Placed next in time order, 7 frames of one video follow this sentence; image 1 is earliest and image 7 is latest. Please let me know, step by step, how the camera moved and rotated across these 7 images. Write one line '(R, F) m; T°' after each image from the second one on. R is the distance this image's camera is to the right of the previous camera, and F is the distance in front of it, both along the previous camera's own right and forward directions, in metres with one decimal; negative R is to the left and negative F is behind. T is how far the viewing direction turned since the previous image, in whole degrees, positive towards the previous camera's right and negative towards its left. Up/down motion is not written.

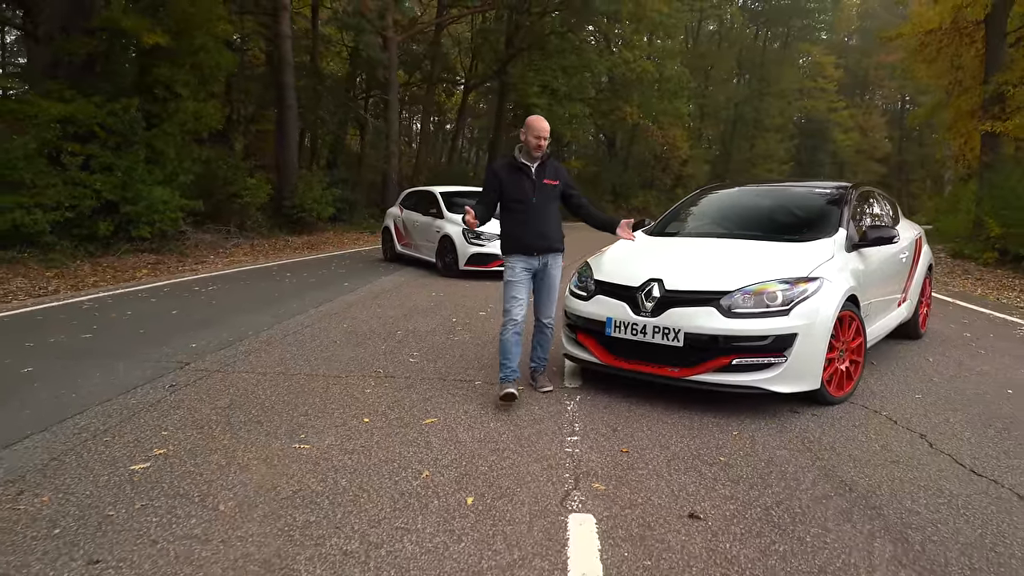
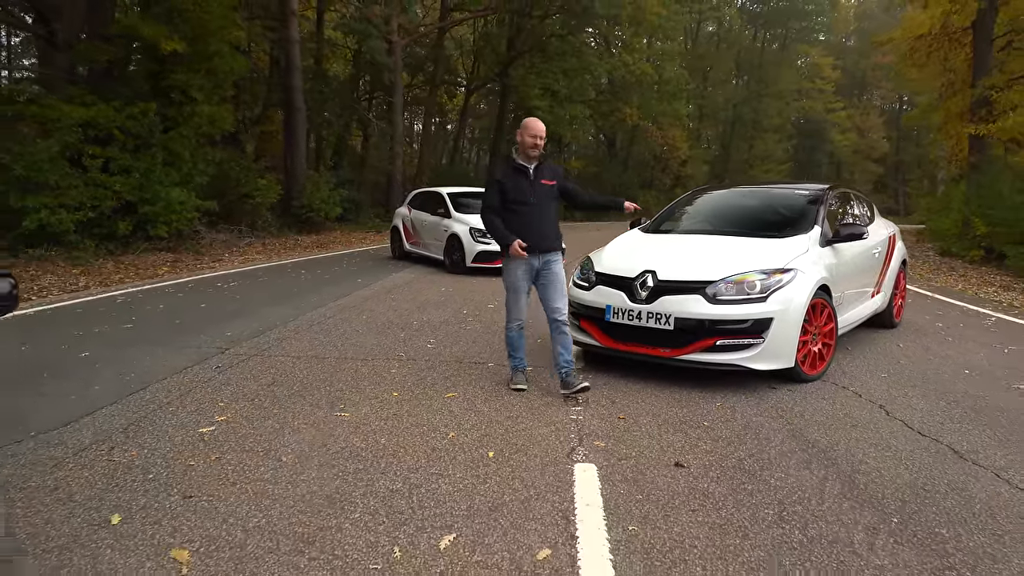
(-0.1, -0.6) m; 0°
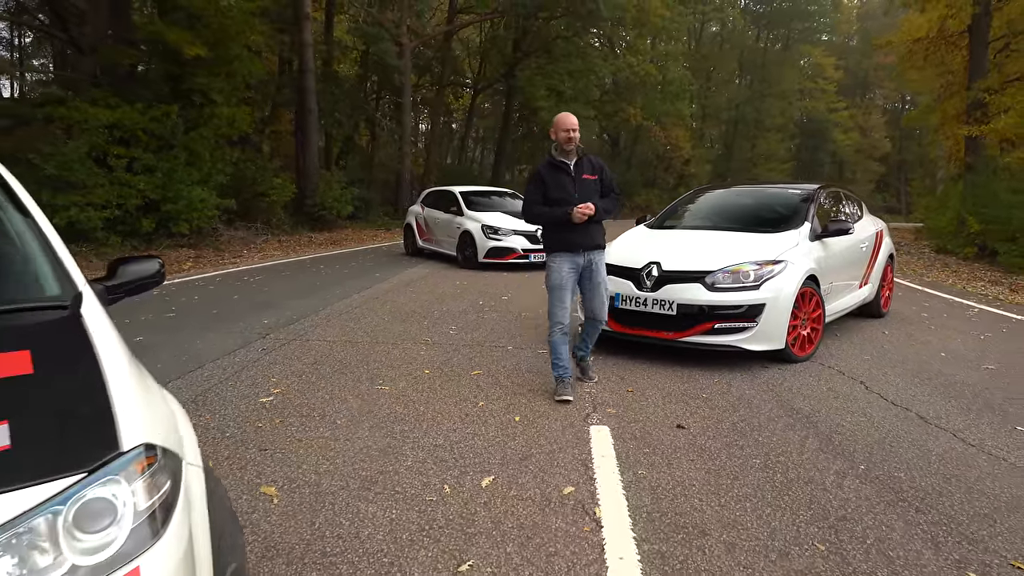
(-0.1, -0.6) m; 0°
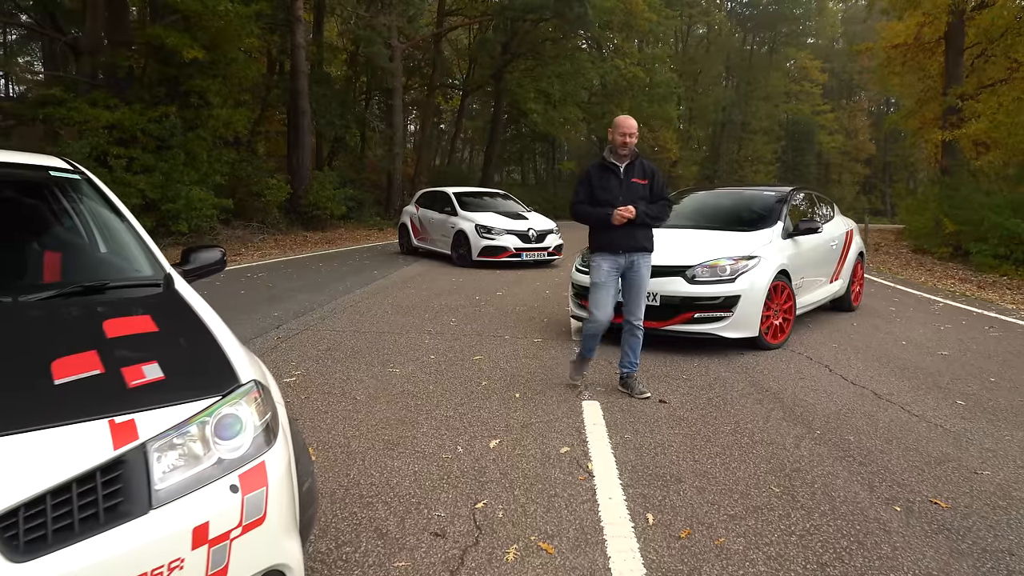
(-0.1, -0.5) m; +1°
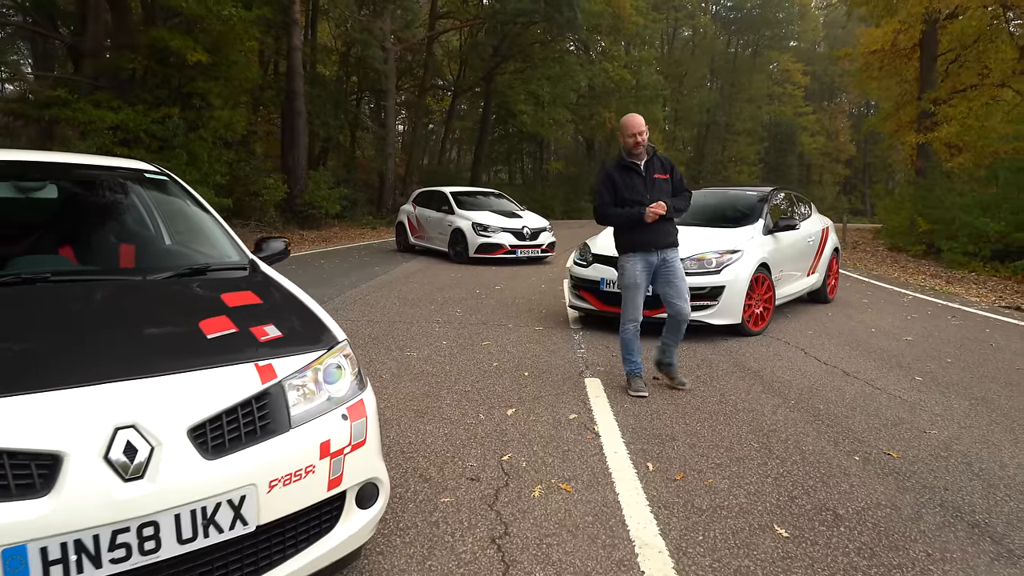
(-0.2, -0.6) m; +1°
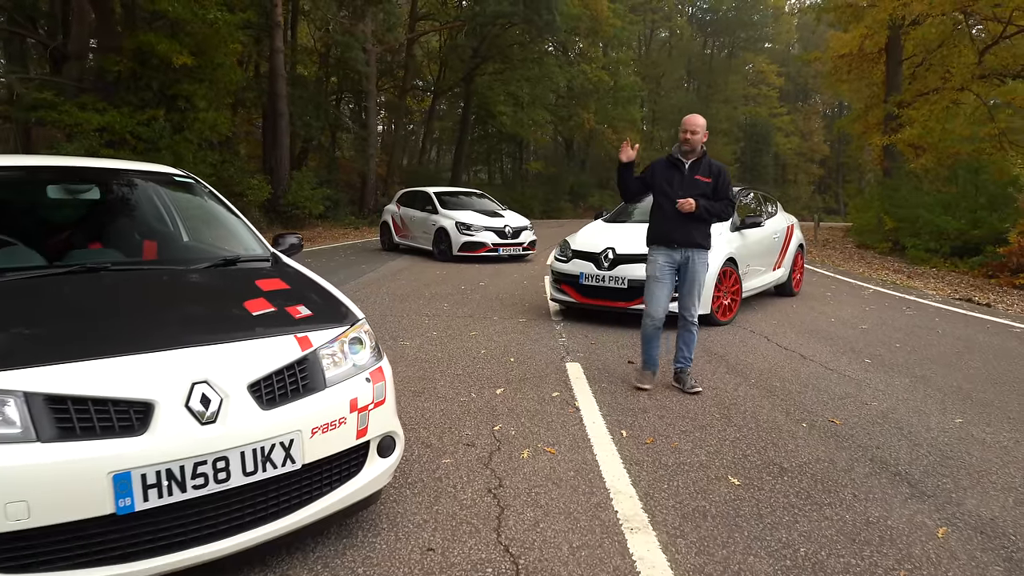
(-0.1, -0.5) m; +2°
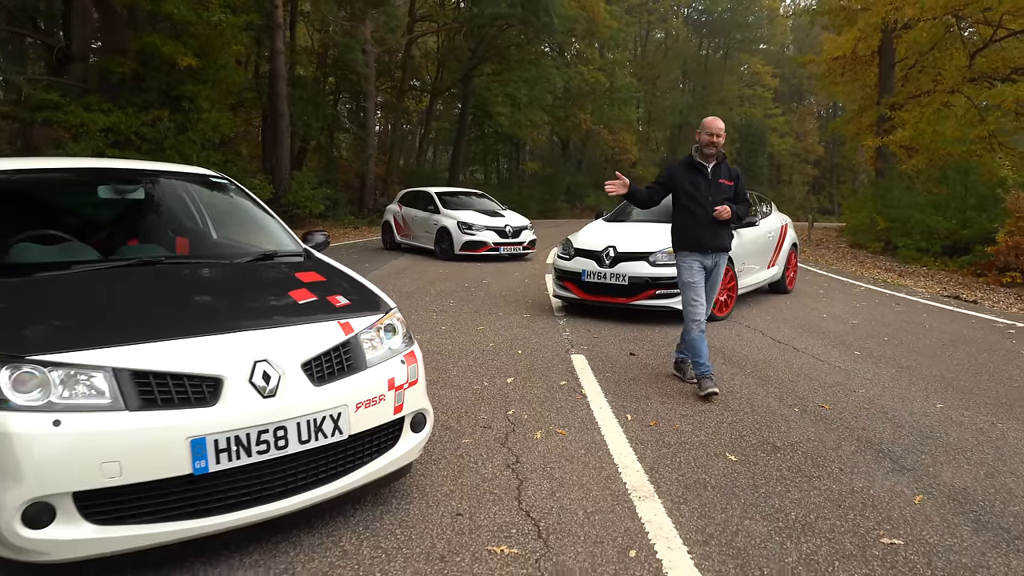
(-0.1, -0.3) m; 0°
